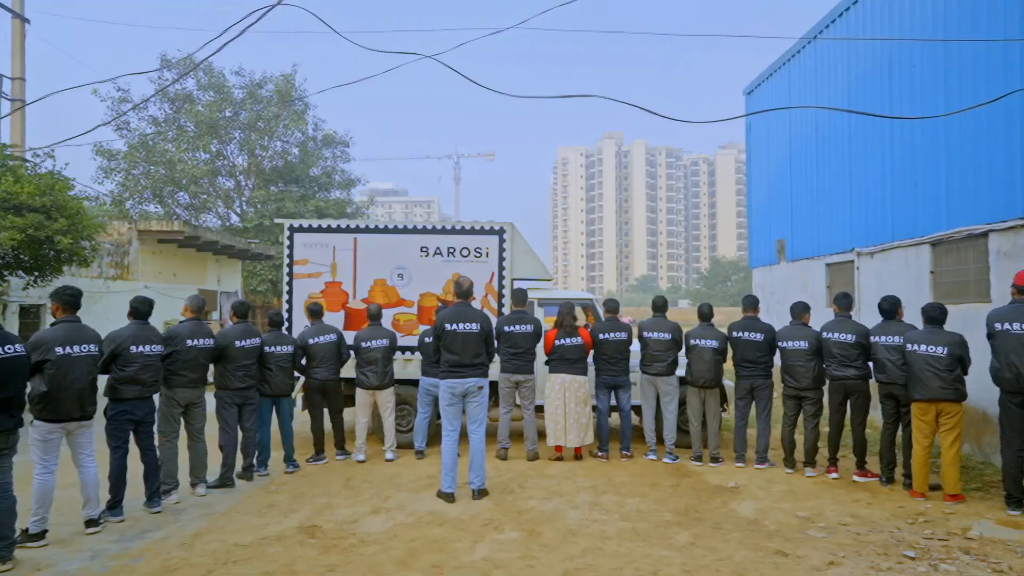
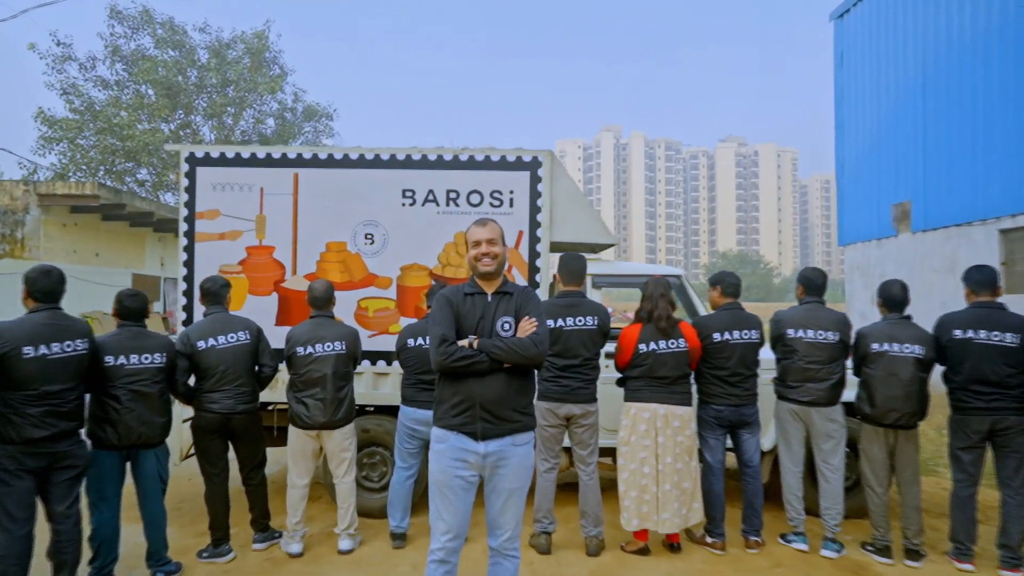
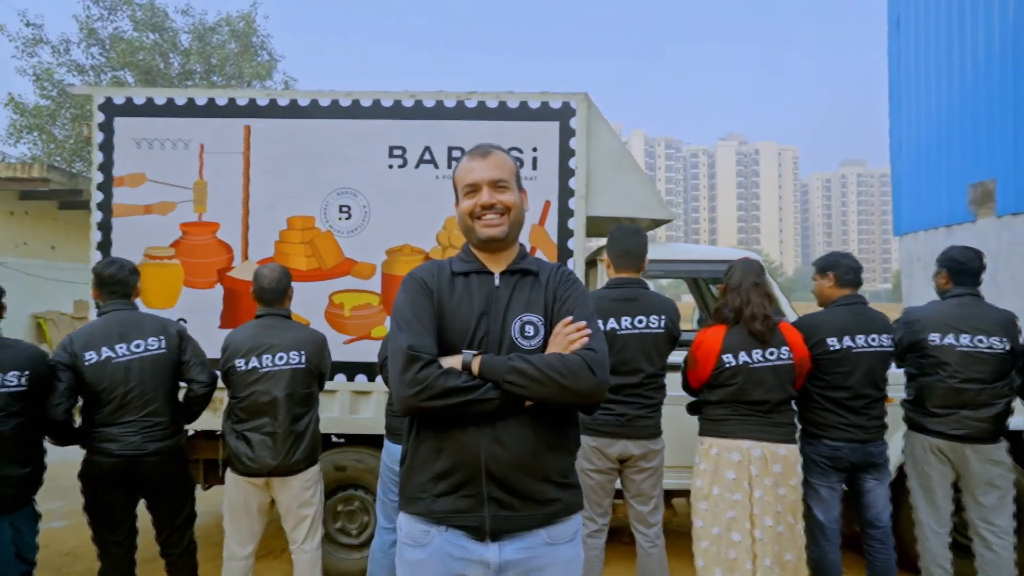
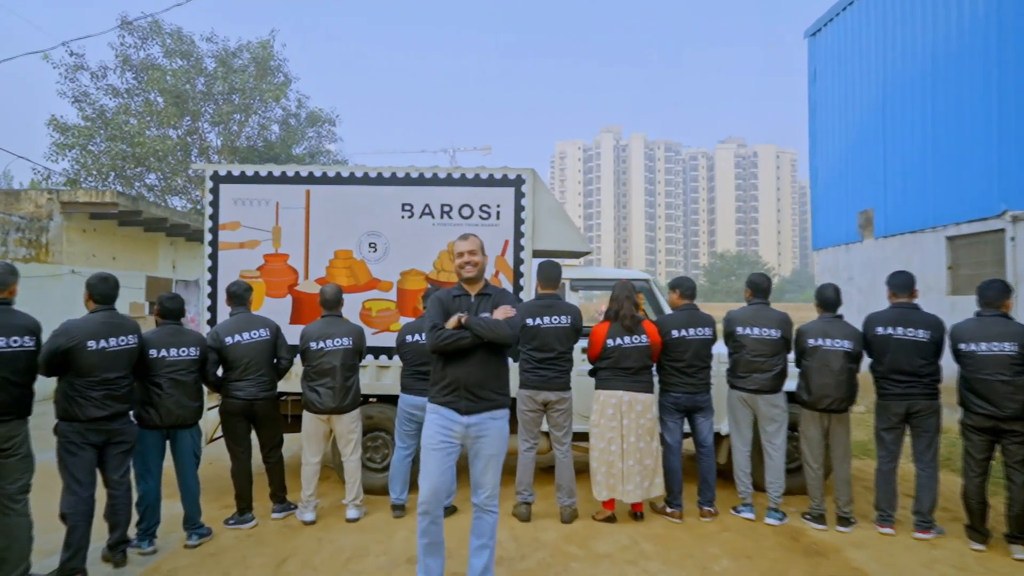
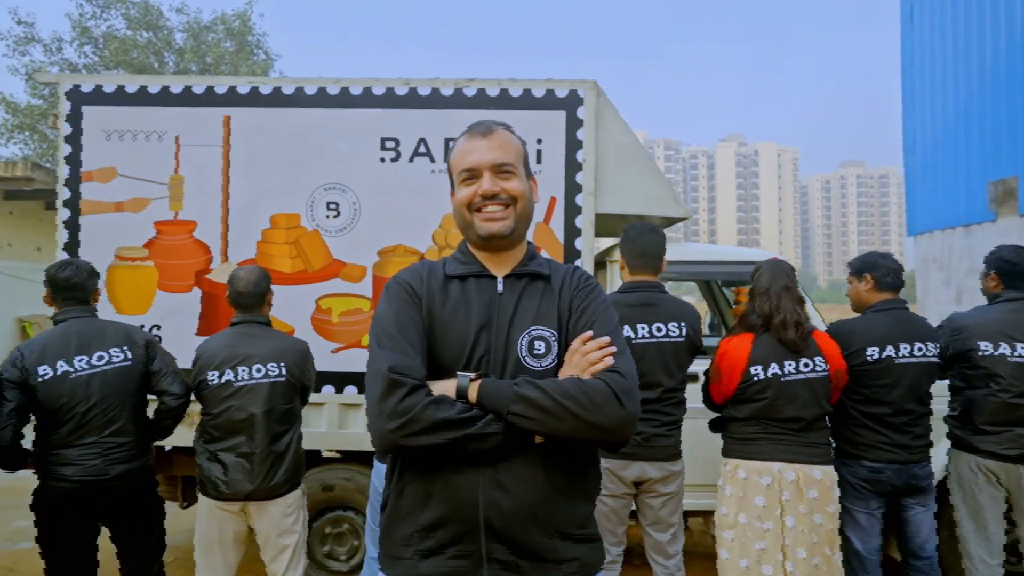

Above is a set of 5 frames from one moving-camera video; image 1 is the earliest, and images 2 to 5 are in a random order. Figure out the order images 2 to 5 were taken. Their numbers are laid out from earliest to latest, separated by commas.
4, 2, 3, 5
